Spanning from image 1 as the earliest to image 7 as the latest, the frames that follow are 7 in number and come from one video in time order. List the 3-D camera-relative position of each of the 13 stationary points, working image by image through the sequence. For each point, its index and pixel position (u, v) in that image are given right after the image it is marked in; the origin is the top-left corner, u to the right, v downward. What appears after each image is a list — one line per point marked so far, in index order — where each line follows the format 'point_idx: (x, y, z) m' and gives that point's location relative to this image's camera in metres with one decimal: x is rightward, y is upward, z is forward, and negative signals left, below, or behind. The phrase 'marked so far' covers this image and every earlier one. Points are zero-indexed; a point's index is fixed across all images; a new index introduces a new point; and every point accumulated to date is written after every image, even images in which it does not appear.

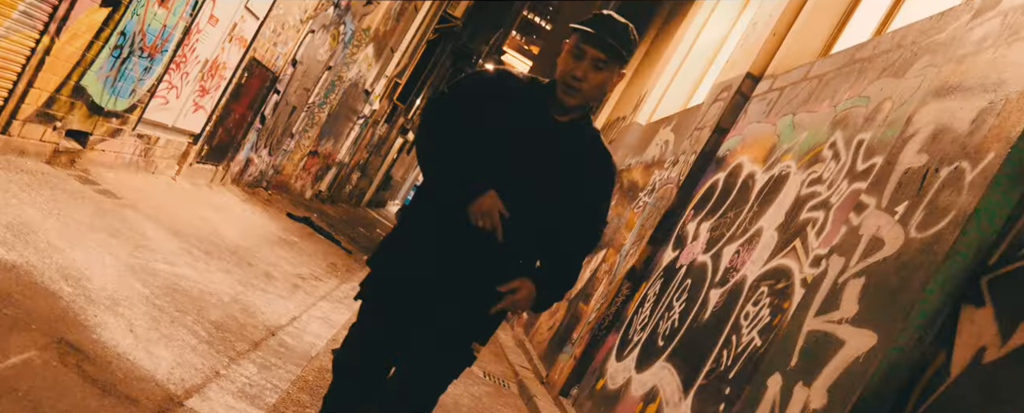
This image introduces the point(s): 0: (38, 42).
0: (-2.7, +0.9, +5.5) m
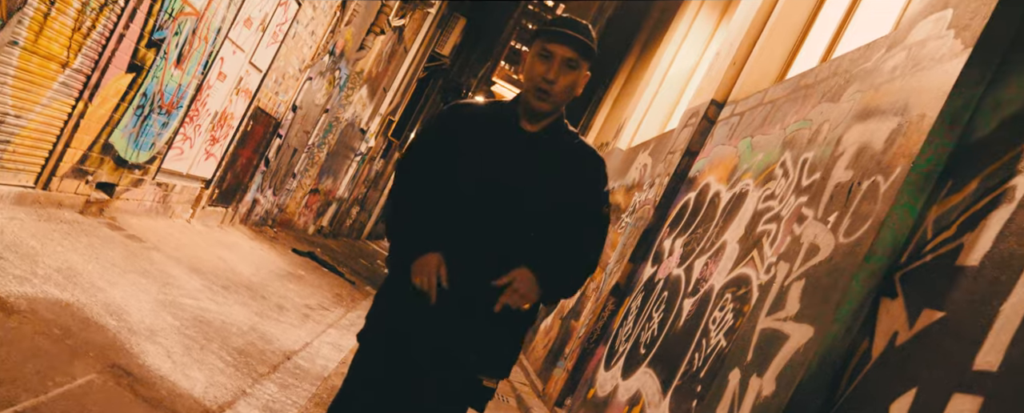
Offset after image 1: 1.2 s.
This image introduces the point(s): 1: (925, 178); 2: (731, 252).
0: (-2.9, +0.6, +6.2) m
1: (+1.9, +0.1, +4.3) m
2: (+1.6, -0.3, +6.8) m
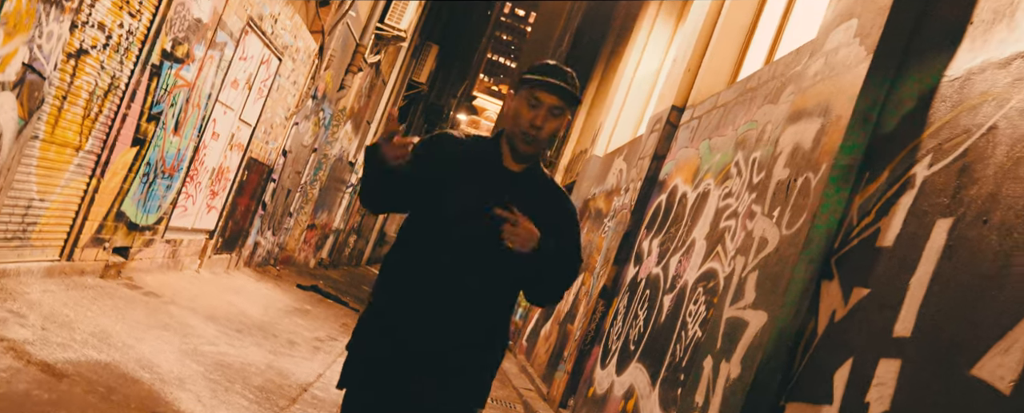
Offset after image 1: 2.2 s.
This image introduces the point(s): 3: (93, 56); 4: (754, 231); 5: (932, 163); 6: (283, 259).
0: (-3.1, +0.2, +6.8) m
1: (+1.8, +0.2, +4.9) m
2: (+1.5, -0.3, +7.4) m
3: (-2.7, +1.0, +6.1) m
4: (+1.5, -0.2, +6.0) m
5: (+1.9, +0.2, +4.2) m
6: (-3.6, -0.8, +14.8) m
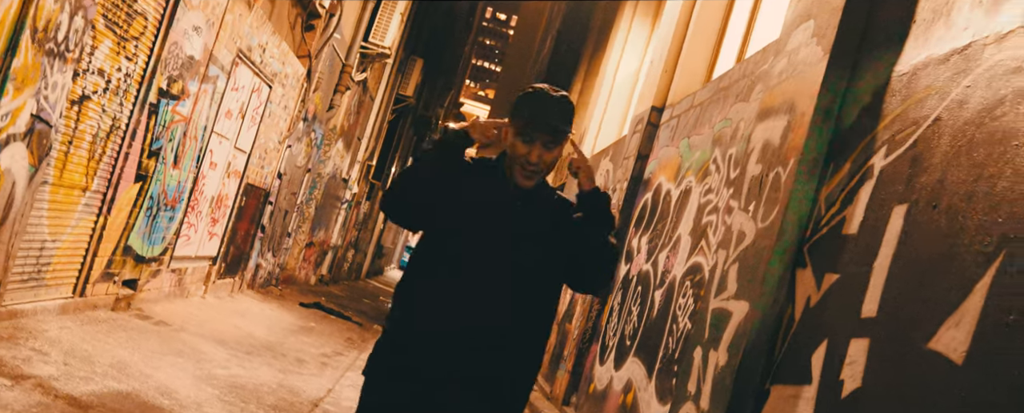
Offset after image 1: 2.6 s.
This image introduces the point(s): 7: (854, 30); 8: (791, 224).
0: (-3.1, -0.1, +7.1) m
1: (+1.7, +0.2, +5.3) m
2: (+1.4, -0.3, +7.7) m
3: (-2.8, +0.7, +6.4) m
4: (+1.5, -0.1, +6.3) m
5: (+1.8, +0.3, +4.5) m
6: (-3.6, -1.2, +15.1) m
7: (+1.9, +1.0, +5.3) m
8: (+1.6, -0.1, +5.3) m
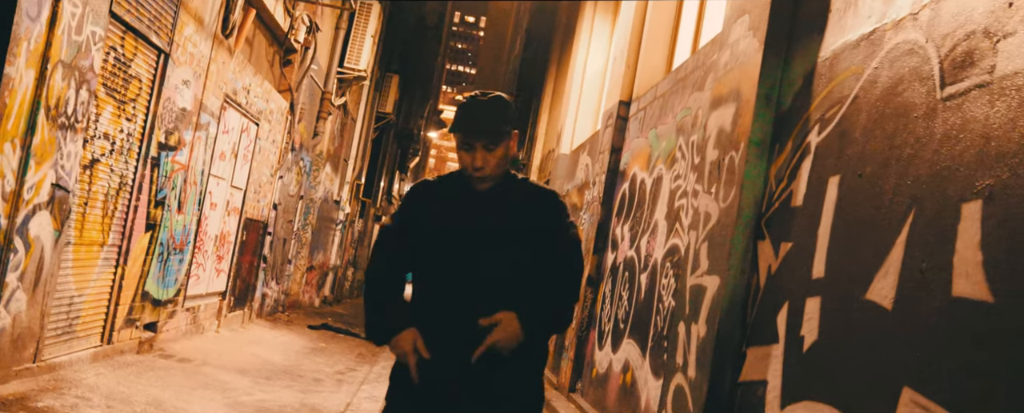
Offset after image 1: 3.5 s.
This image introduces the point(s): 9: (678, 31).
0: (-3.2, -0.5, +7.6) m
1: (+1.5, +0.4, +5.8) m
2: (+1.3, -0.2, +8.3) m
3: (-3.0, +0.3, +6.9) m
4: (+1.4, 0.0, +6.9) m
5: (+1.7, +0.4, +5.1) m
6: (-3.7, -1.6, +15.7) m
7: (+1.7, +1.1, +5.8) m
8: (+1.5, 0.0, +5.8) m
9: (+1.7, +1.8, +9.8) m
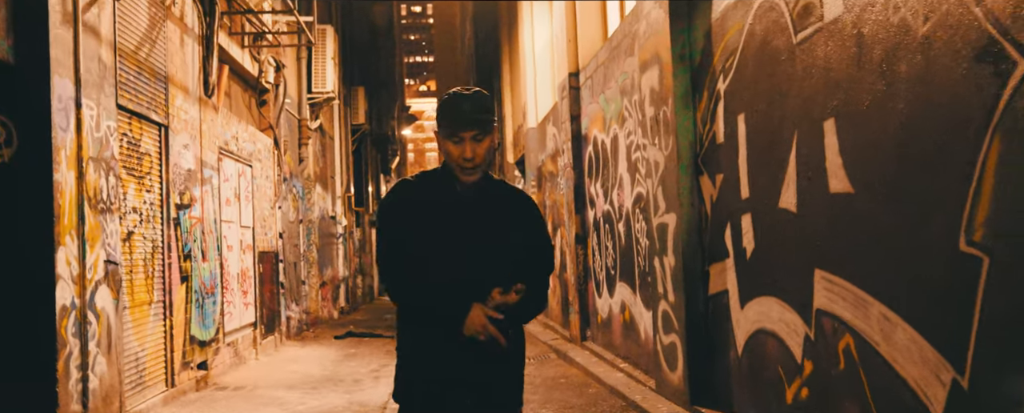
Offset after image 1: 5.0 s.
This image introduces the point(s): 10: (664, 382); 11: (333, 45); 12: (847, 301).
0: (-3.2, -1.1, +8.7) m
1: (+1.3, +0.8, +6.9) m
2: (+1.1, +0.3, +9.4) m
3: (-3.1, -0.2, +7.9) m
4: (+1.2, +0.4, +8.0) m
5: (+1.4, +0.8, +6.1) m
6: (-3.5, -2.0, +16.7) m
7: (+1.2, +1.6, +6.9) m
8: (+1.3, +0.4, +6.9) m
9: (+1.1, +2.4, +10.9) m
10: (+1.2, -1.4, +7.7) m
11: (-3.3, +2.9, +17.2) m
12: (+1.6, -0.5, +4.5) m
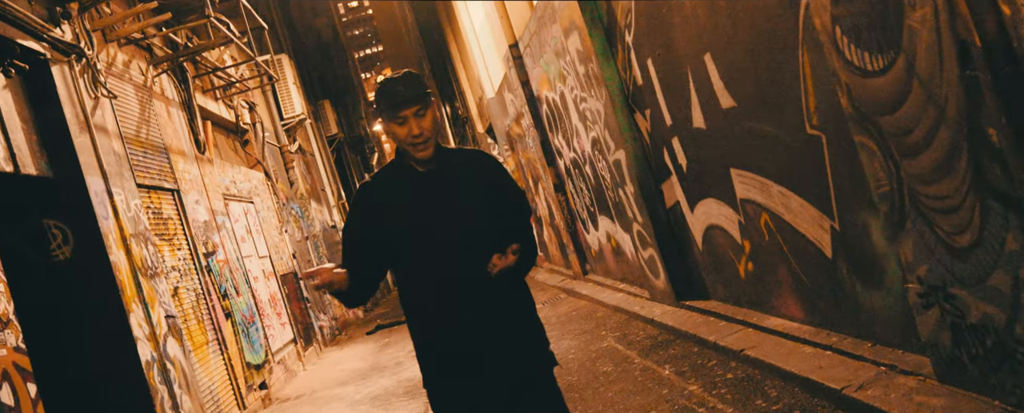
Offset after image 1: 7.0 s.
0: (-3.0, -1.6, +10.0) m
1: (+0.8, +1.3, +8.1) m
2: (+0.8, +0.9, +10.6) m
3: (-3.2, -0.8, +9.2) m
4: (+0.8, +1.0, +9.2) m
5: (+0.9, +1.4, +7.3) m
6: (-3.2, -2.2, +18.0) m
7: (+0.6, +2.1, +8.0) m
8: (+0.9, +1.0, +8.1) m
9: (+0.1, +2.9, +12.0) m
10: (+1.3, -0.8, +9.0) m
11: (-4.3, +2.6, +18.3) m
12: (+1.5, +0.1, +5.8) m
